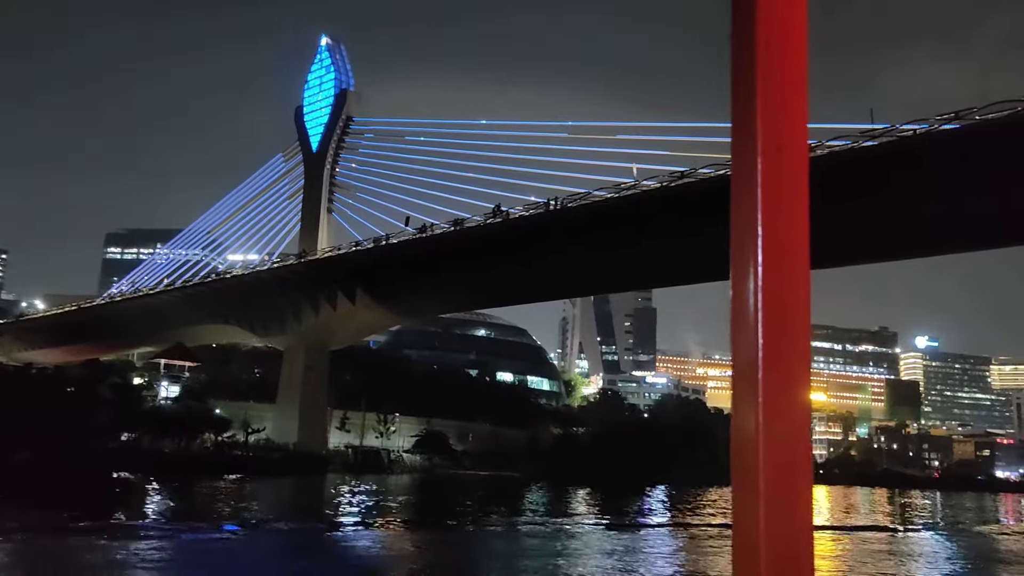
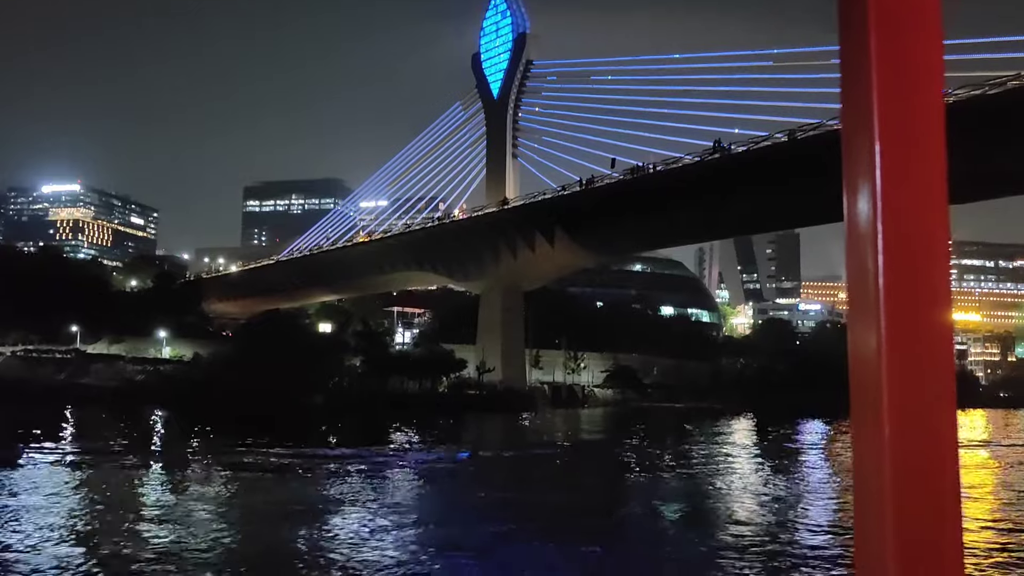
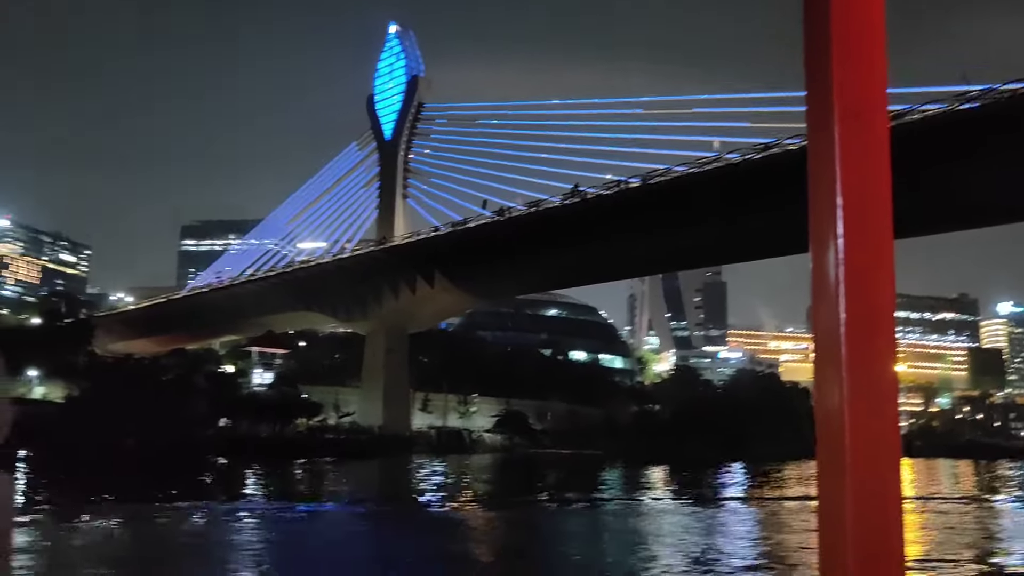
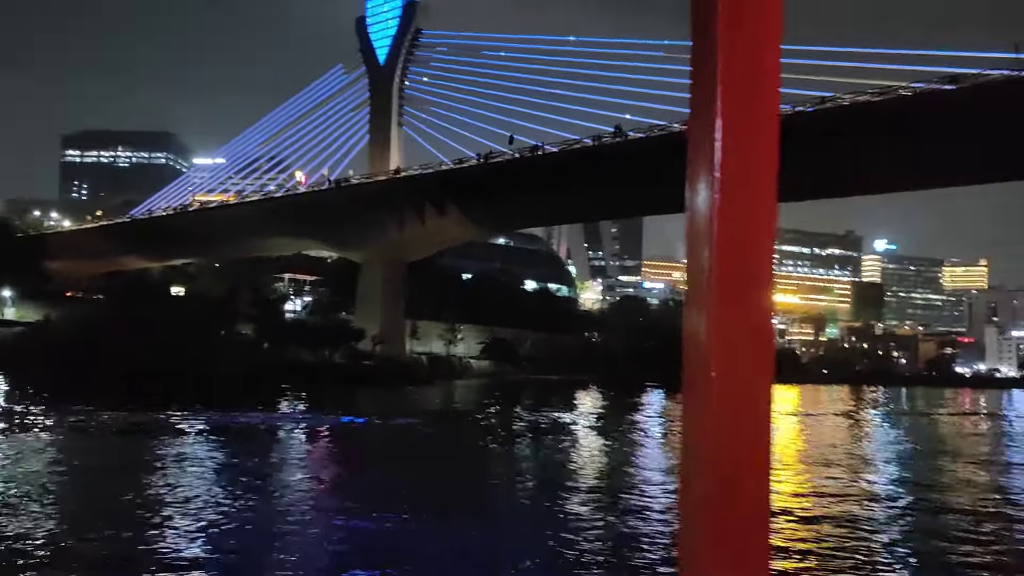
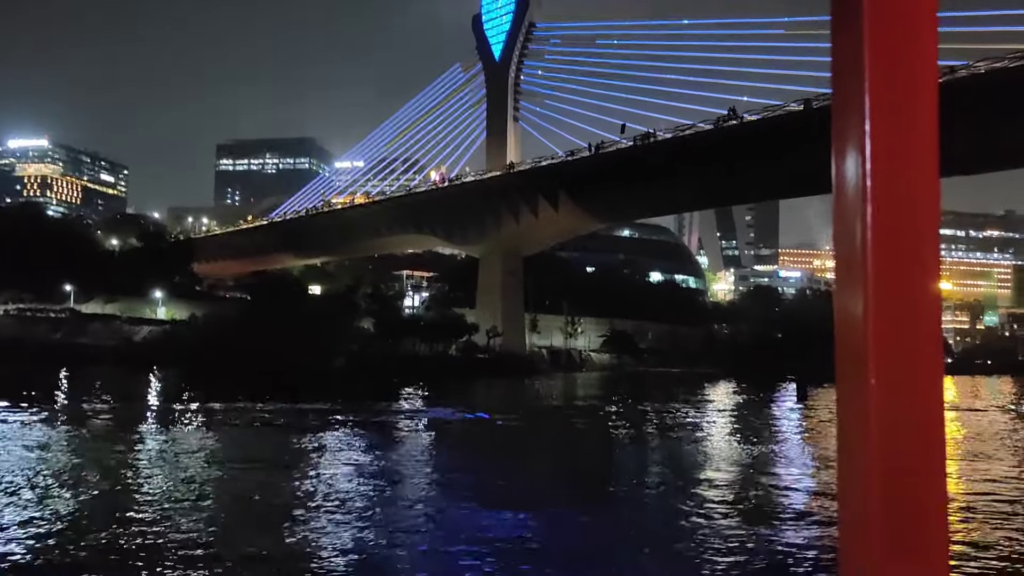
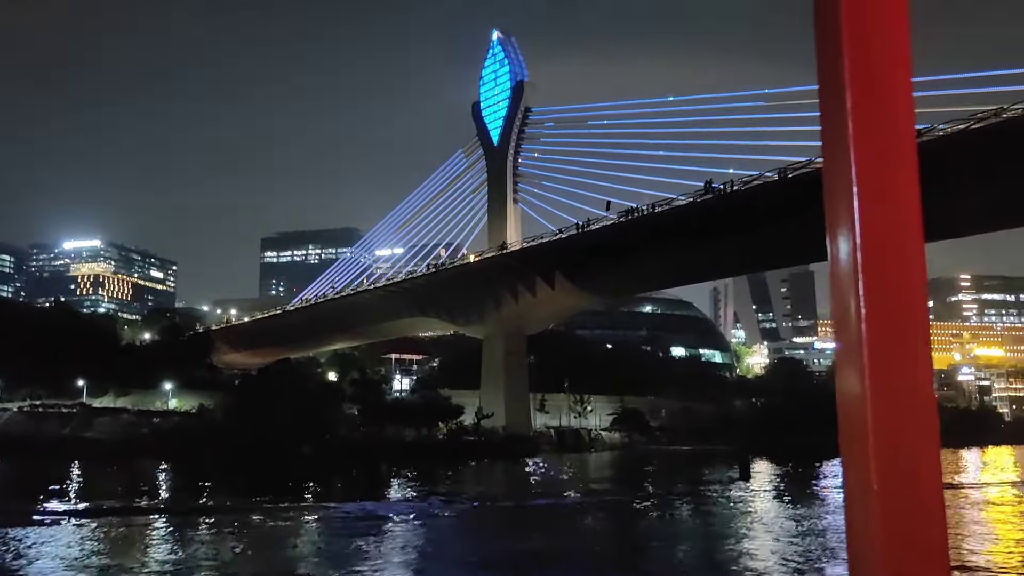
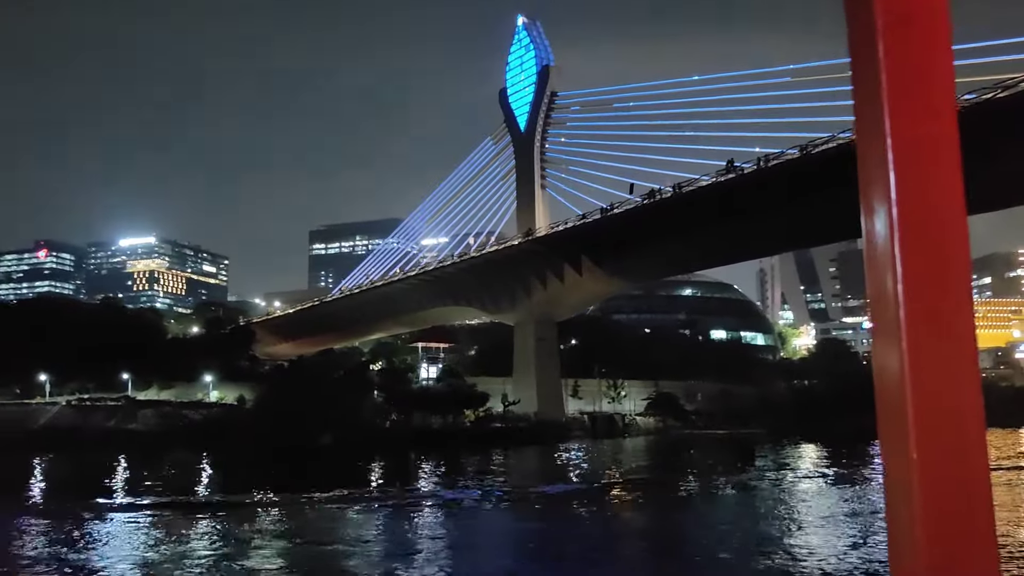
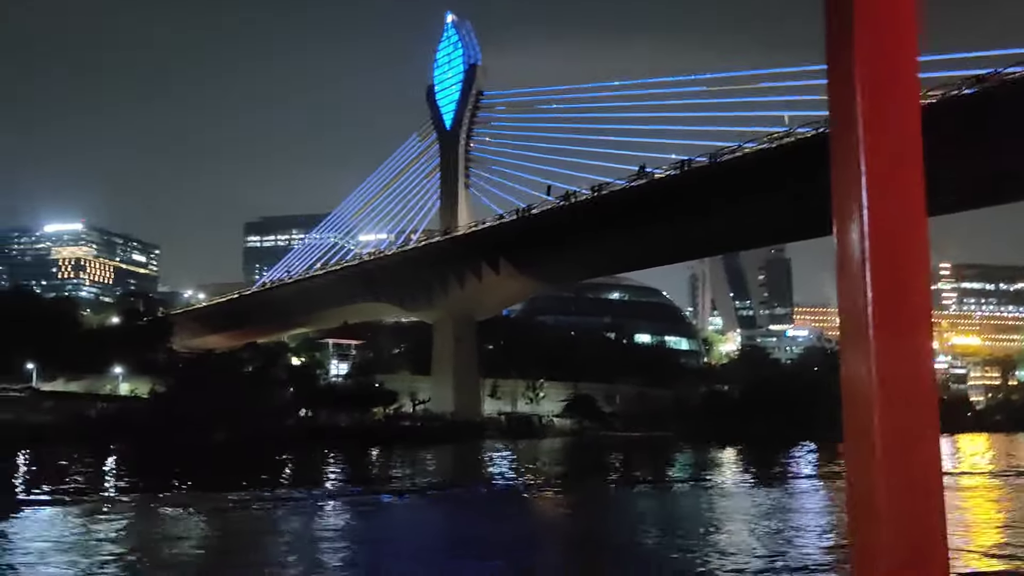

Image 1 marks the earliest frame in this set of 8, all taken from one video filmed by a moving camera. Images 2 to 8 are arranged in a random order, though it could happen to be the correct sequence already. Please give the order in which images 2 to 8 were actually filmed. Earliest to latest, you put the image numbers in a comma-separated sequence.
3, 8, 7, 6, 2, 5, 4
